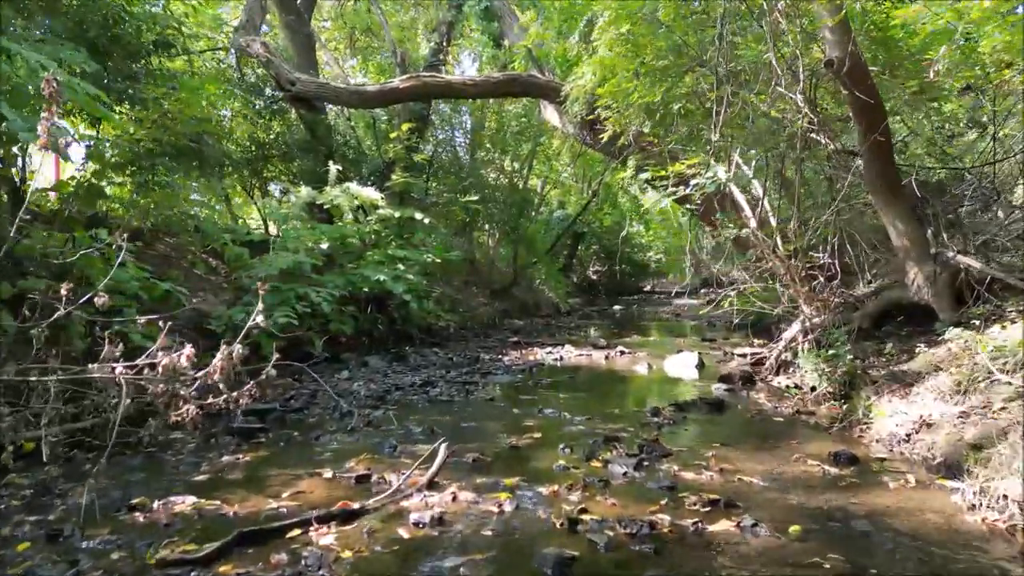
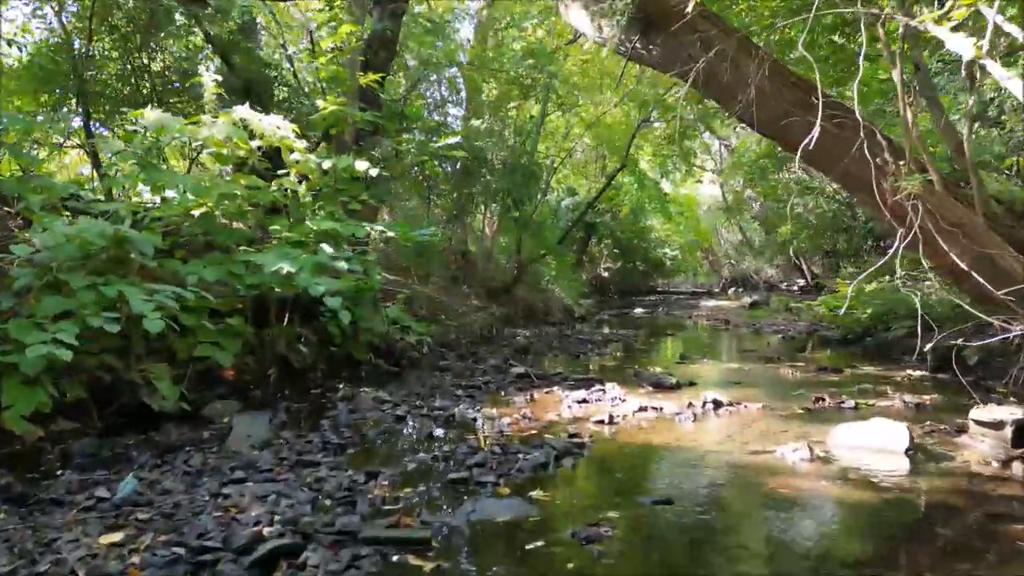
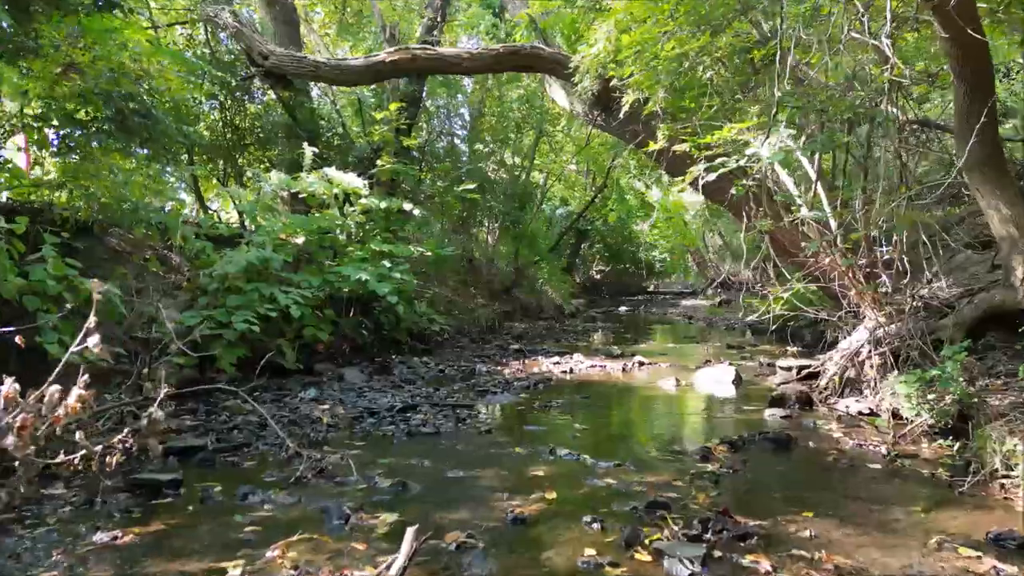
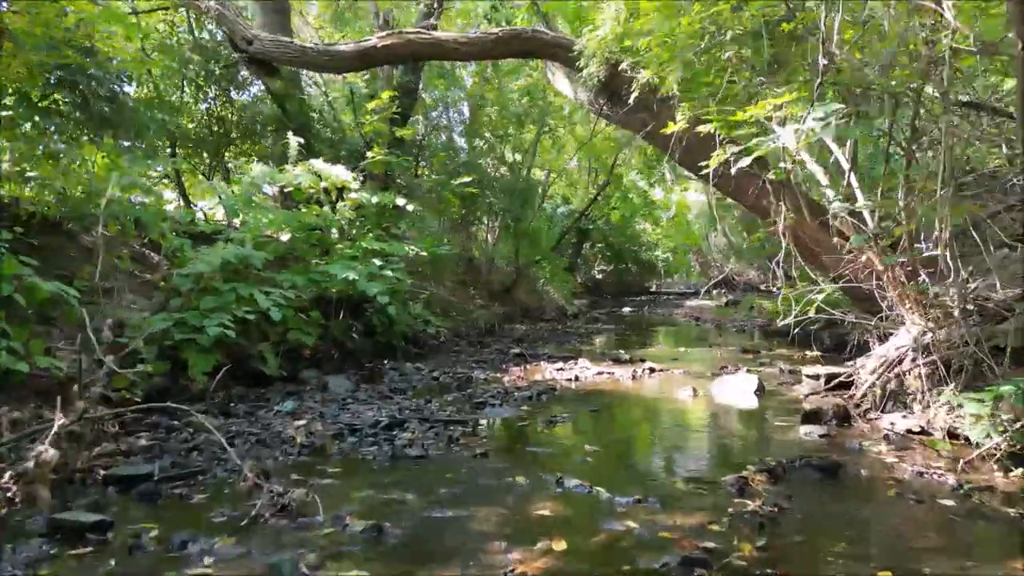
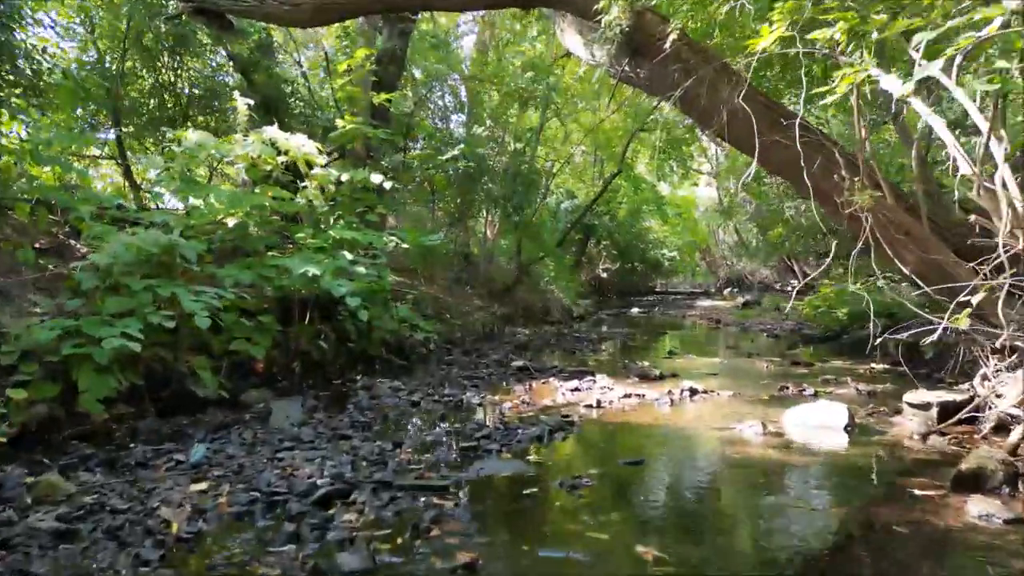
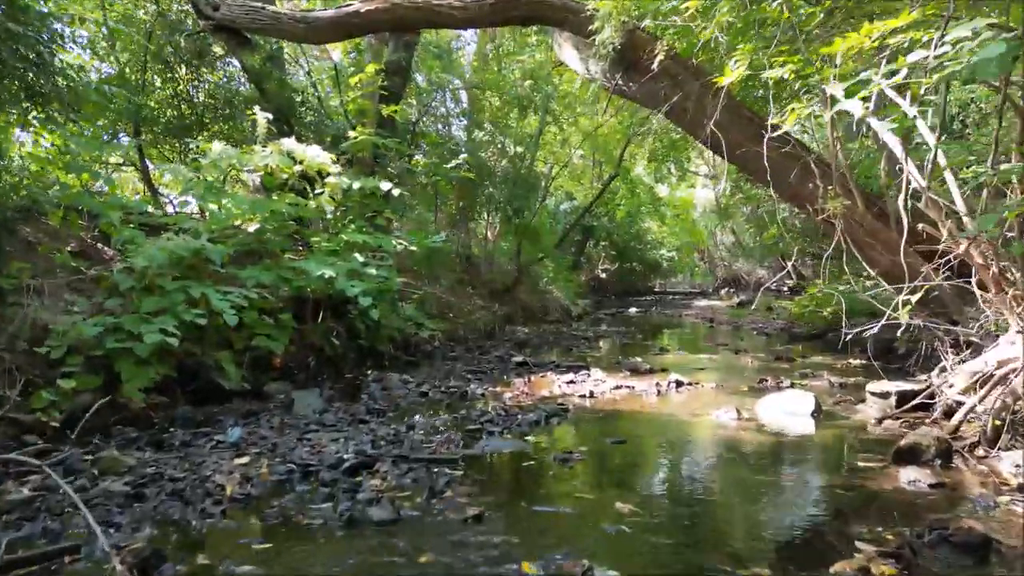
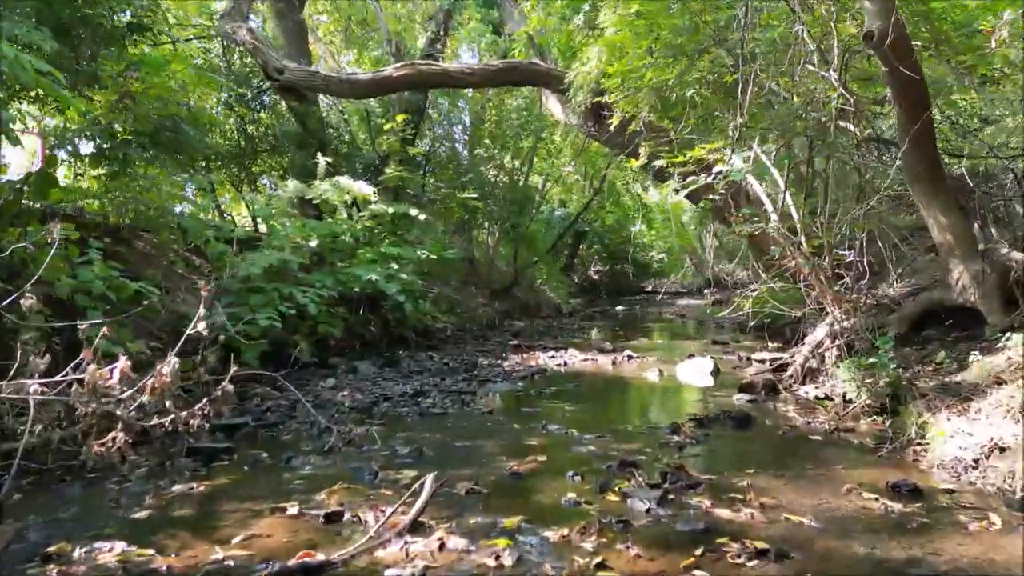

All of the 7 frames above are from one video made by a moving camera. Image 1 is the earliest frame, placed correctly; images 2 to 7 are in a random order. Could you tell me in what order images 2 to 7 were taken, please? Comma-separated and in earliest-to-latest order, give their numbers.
7, 3, 4, 6, 5, 2
